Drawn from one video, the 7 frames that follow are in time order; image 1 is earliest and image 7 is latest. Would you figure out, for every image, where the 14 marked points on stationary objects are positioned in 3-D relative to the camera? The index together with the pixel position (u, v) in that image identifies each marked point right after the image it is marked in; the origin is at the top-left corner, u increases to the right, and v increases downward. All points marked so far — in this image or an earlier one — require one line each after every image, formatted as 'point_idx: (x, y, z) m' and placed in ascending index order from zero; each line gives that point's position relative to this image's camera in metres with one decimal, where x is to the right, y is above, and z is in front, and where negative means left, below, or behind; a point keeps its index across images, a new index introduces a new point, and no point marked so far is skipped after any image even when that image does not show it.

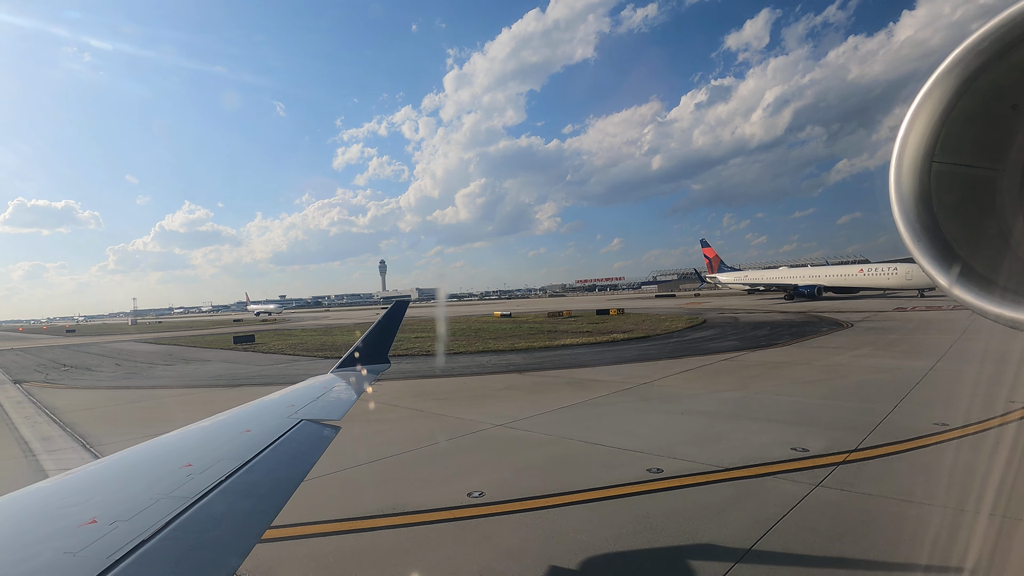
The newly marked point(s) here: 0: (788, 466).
0: (+2.6, -1.6, +4.1) m
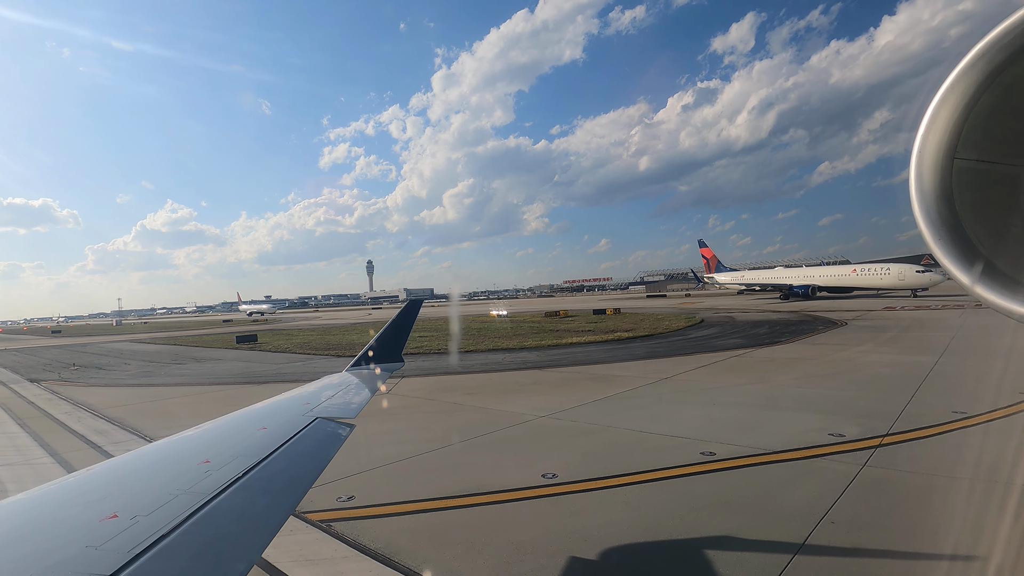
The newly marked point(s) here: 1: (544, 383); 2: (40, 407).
0: (+3.2, -1.6, +4.4) m
1: (+0.7, -1.8, +8.5) m
2: (-8.3, -2.1, +7.8) m
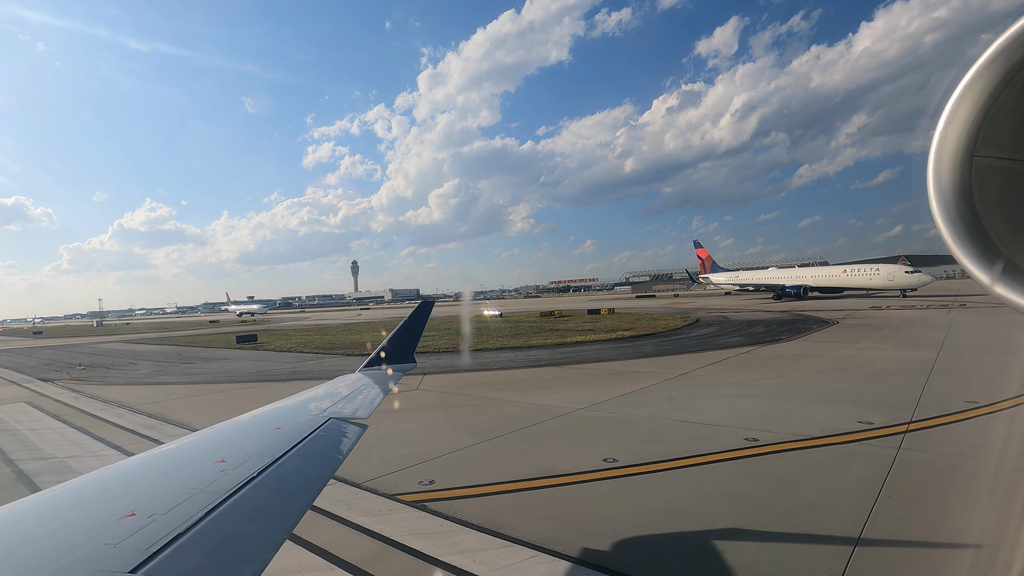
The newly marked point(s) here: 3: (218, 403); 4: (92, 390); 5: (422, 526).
0: (+3.8, -1.5, +4.7) m
1: (+1.1, -1.8, +8.8) m
2: (-7.8, -2.1, +7.8) m
3: (-5.3, -2.1, +8.0) m
4: (-8.9, -2.2, +9.4) m
5: (-0.6, -1.6, +3.0) m
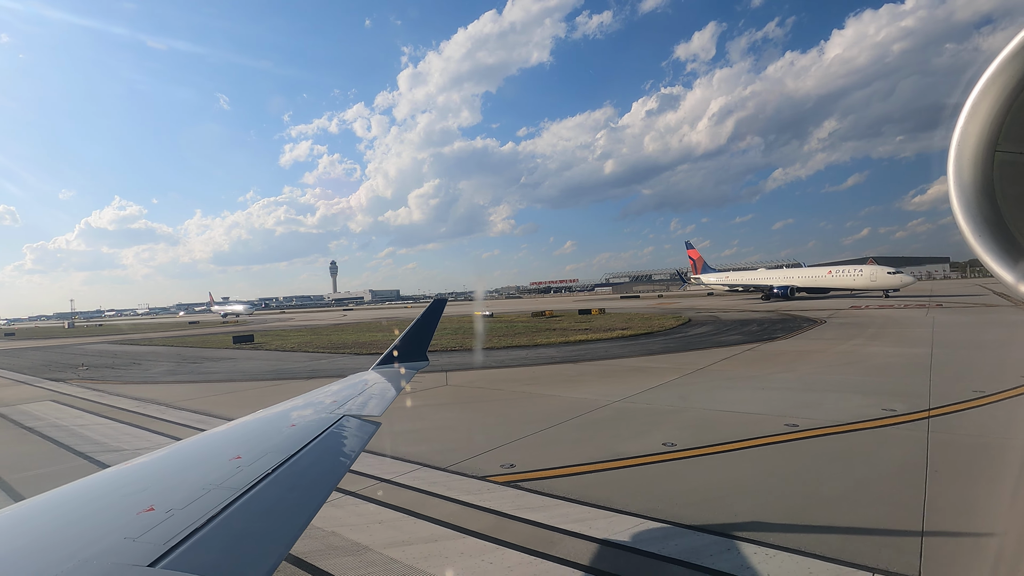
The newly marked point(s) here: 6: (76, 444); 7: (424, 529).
0: (+4.4, -1.5, +5.1) m
1: (+1.6, -1.7, +9.1) m
2: (-7.2, -2.0, +7.8) m
3: (-4.8, -2.0, +8.1) m
4: (-8.4, -2.1, +9.4) m
5: (+0.1, -1.5, +3.2) m
6: (-5.2, -1.9, +5.4) m
7: (-0.5, -1.5, +2.8) m
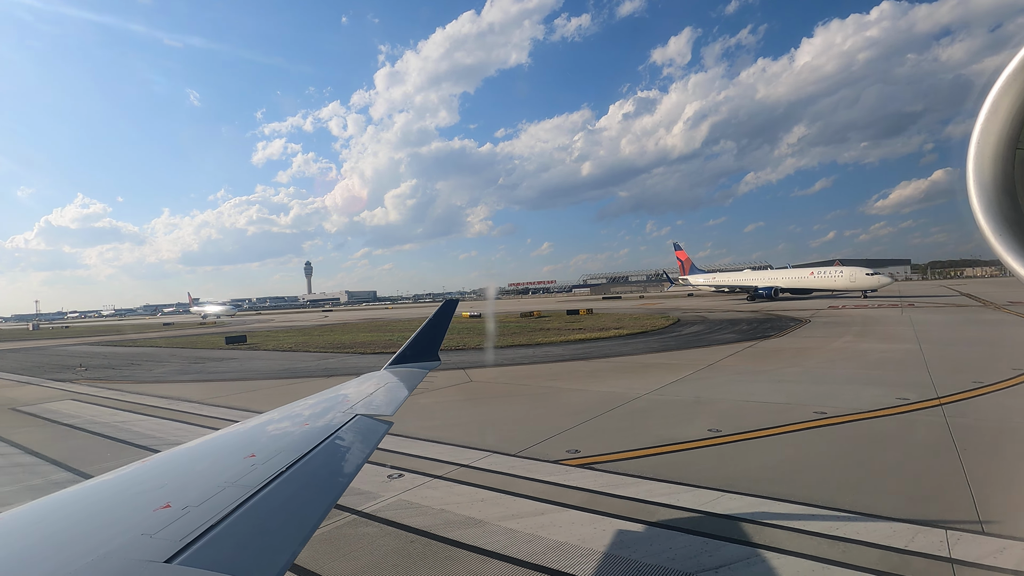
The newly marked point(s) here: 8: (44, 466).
0: (+4.9, -1.5, +5.5) m
1: (+2.1, -1.7, +9.4) m
2: (-6.8, -2.0, +7.8) m
3: (-4.4, -2.0, +8.2) m
4: (-8.0, -2.1, +9.3) m
5: (+0.8, -1.5, +3.5) m
6: (-4.7, -1.8, +5.4) m
7: (+0.1, -1.5, +3.1) m
8: (-4.5, -1.7, +4.3) m
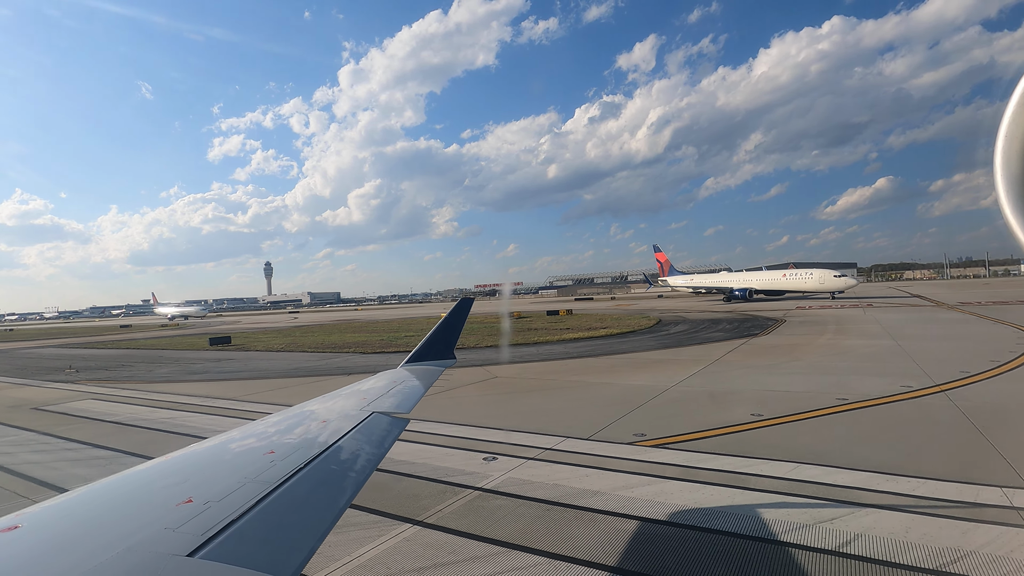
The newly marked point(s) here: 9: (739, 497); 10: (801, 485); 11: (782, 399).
0: (+5.6, -1.4, +6.1) m
1: (+2.5, -1.7, +9.8) m
2: (-6.3, -1.9, +7.7) m
3: (-3.9, -2.0, +8.3) m
4: (-7.6, -2.1, +9.2) m
5: (+1.5, -1.5, +3.9) m
6: (-4.0, -1.8, +5.5) m
7: (+0.9, -1.5, +3.4) m
8: (-3.8, -1.7, +4.4) m
9: (+1.6, -1.4, +3.1) m
10: (+2.1, -1.4, +3.2) m
11: (+3.6, -1.5, +6.0) m
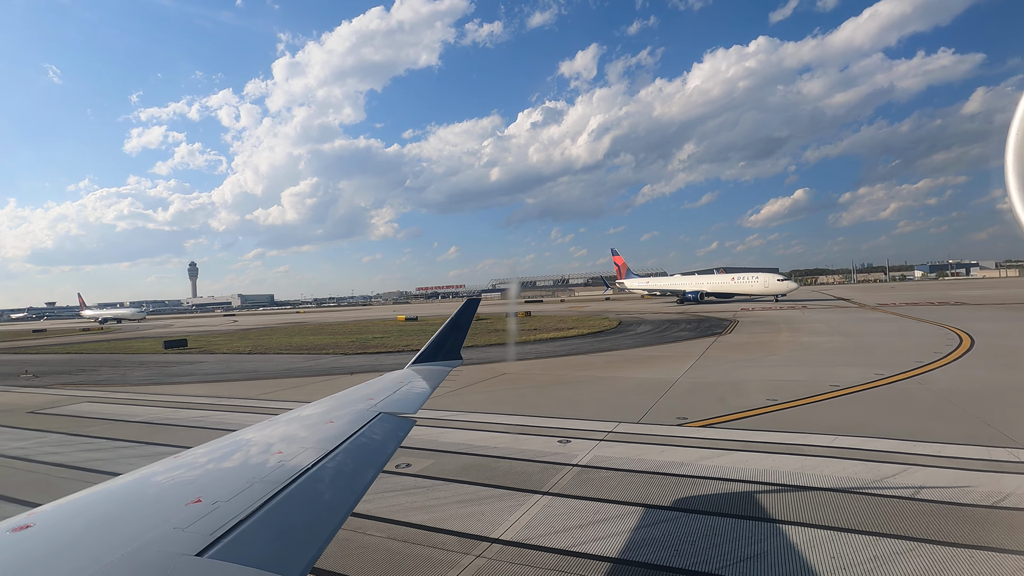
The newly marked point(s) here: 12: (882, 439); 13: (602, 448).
0: (+6.0, -1.5, +7.1) m
1: (+2.5, -1.7, +10.4) m
2: (-5.9, -1.9, +7.4) m
3: (-3.6, -2.0, +8.2) m
4: (-7.4, -2.0, +8.7) m
5: (+2.2, -1.5, +4.4) m
6: (-3.5, -1.8, +5.4) m
7: (+1.7, -1.4, +3.9) m
8: (-3.1, -1.6, +4.4) m
9: (+2.3, -1.4, +3.6) m
10: (+2.8, -1.4, +3.8) m
11: (+4.1, -1.5, +6.8) m
12: (+3.3, -1.4, +4.0) m
13: (+0.8, -1.5, +4.0) m
